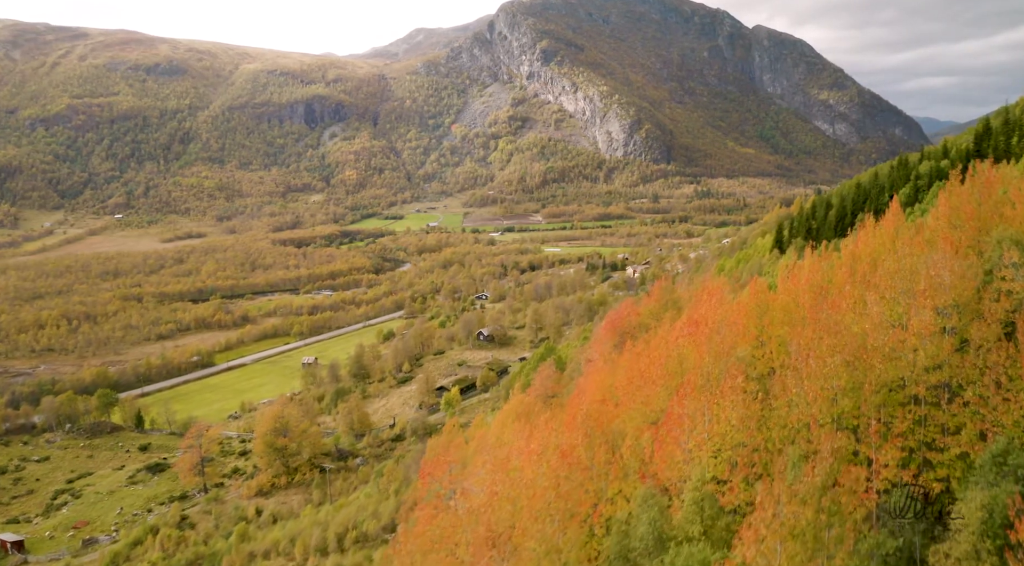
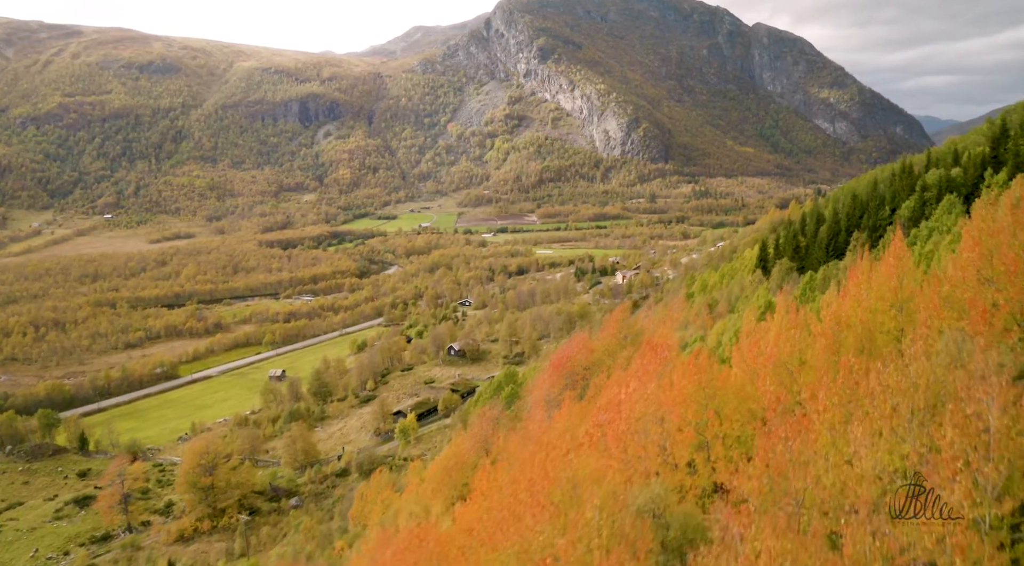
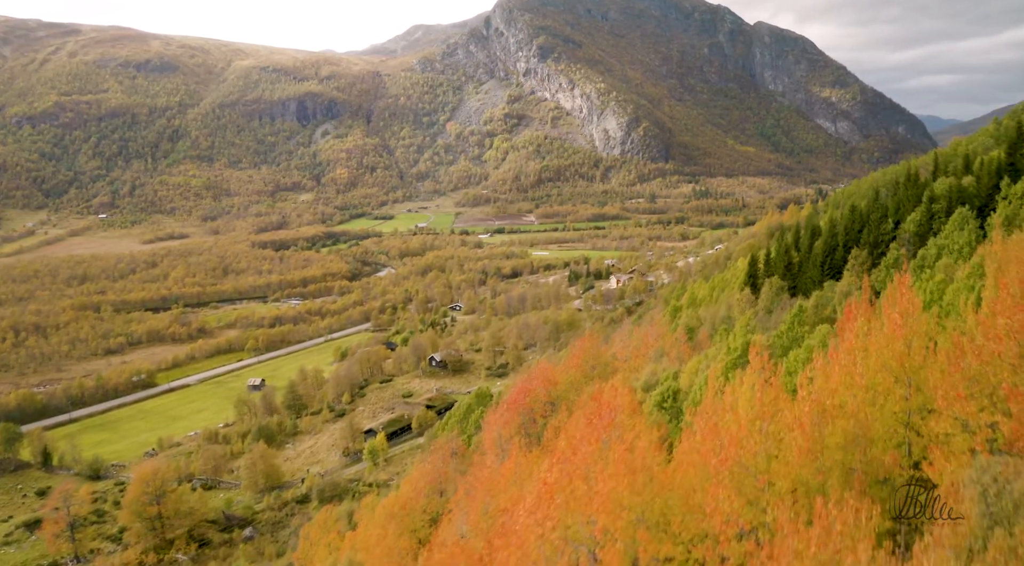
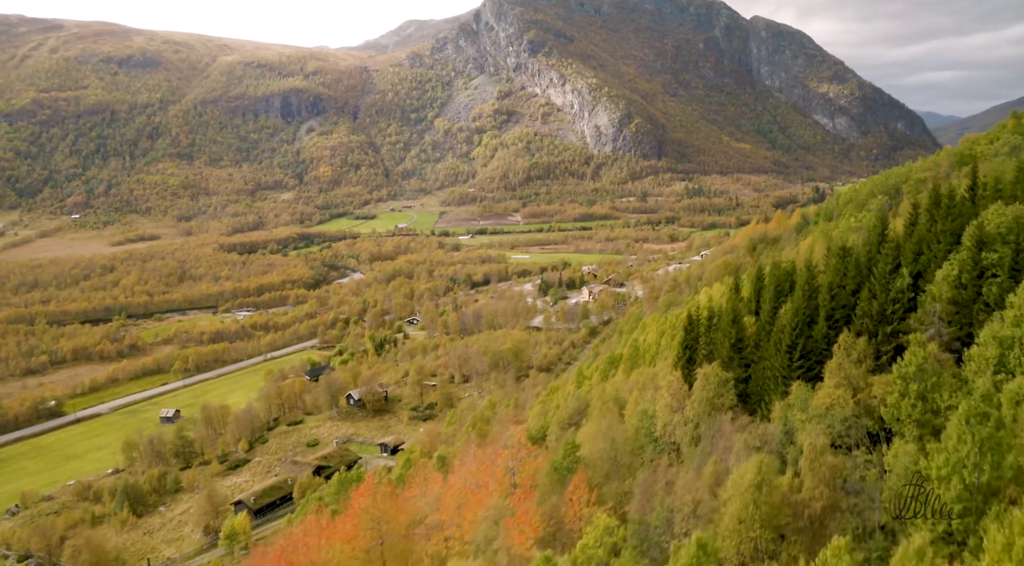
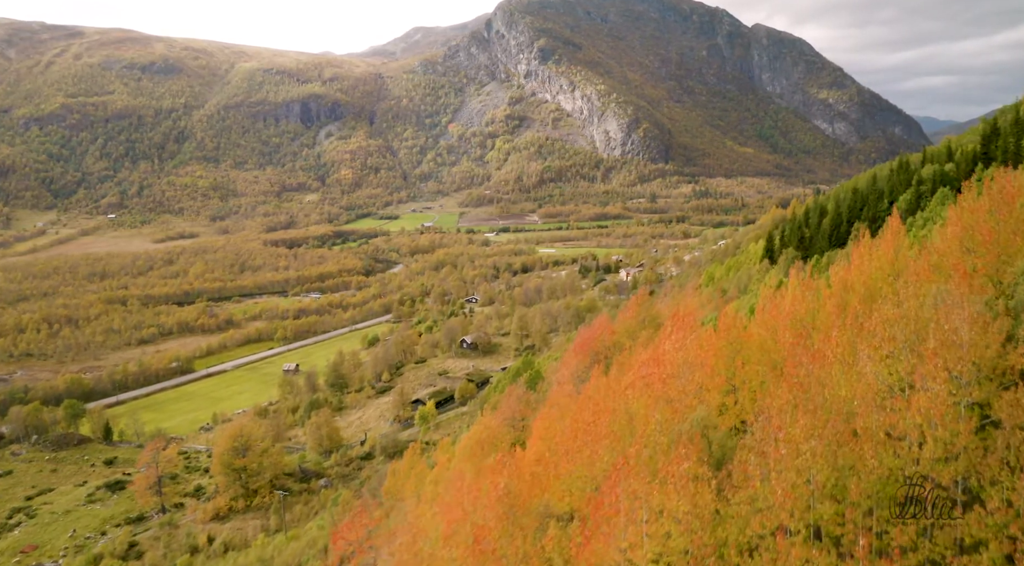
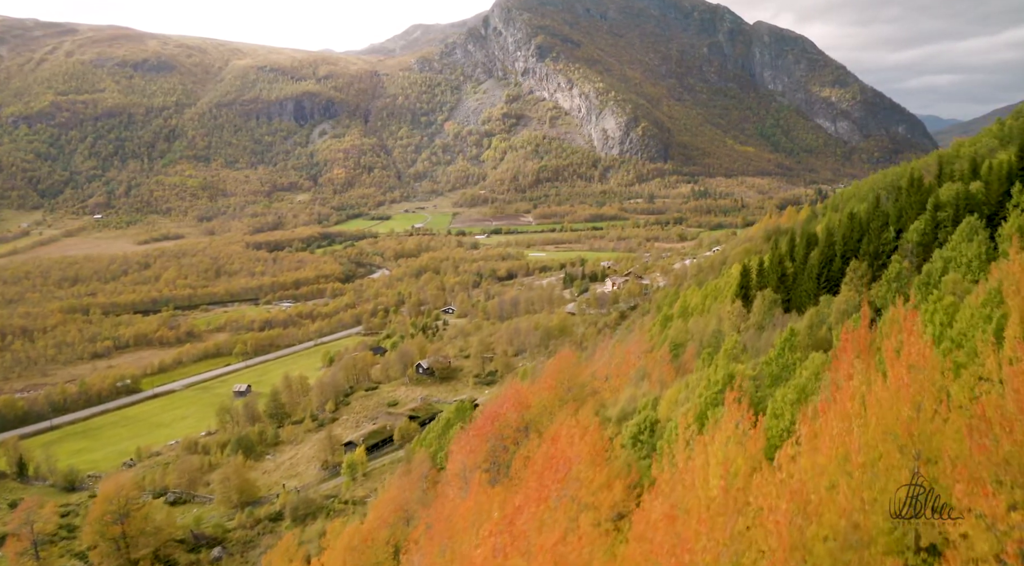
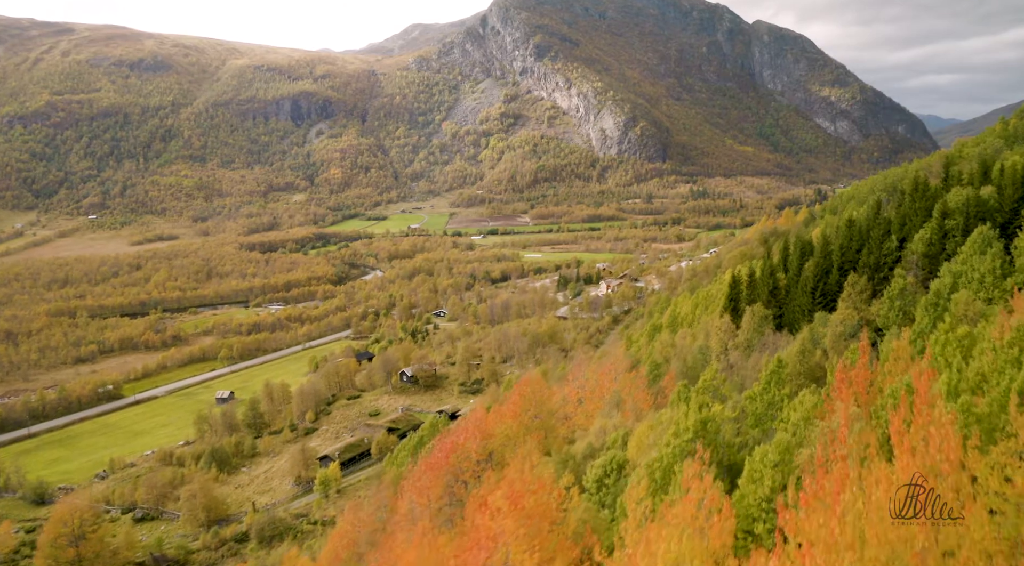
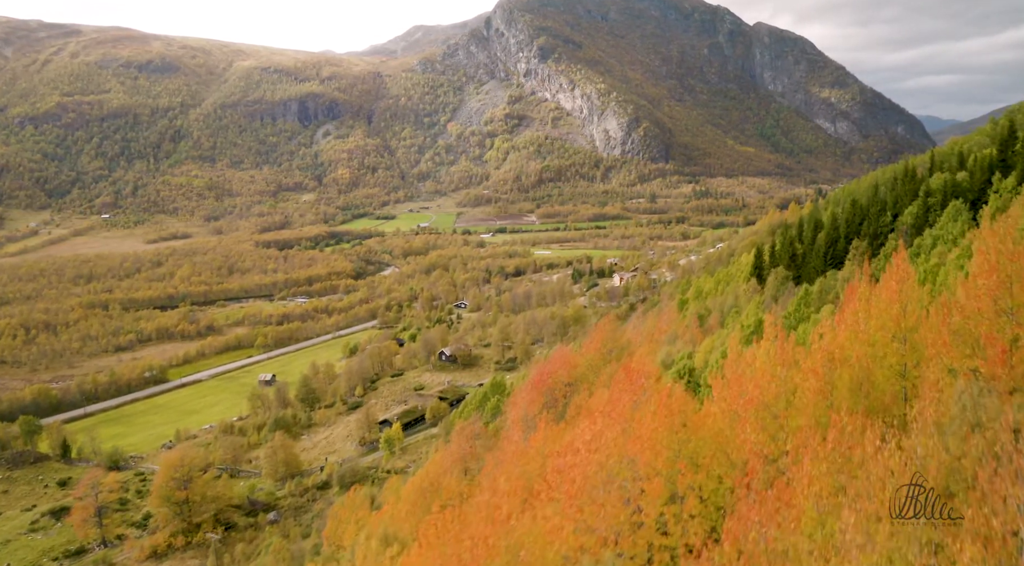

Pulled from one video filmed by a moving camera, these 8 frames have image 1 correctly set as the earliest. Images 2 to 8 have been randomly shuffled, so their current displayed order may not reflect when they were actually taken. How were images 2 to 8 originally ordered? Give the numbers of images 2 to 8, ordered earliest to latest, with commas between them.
5, 2, 8, 3, 6, 7, 4
